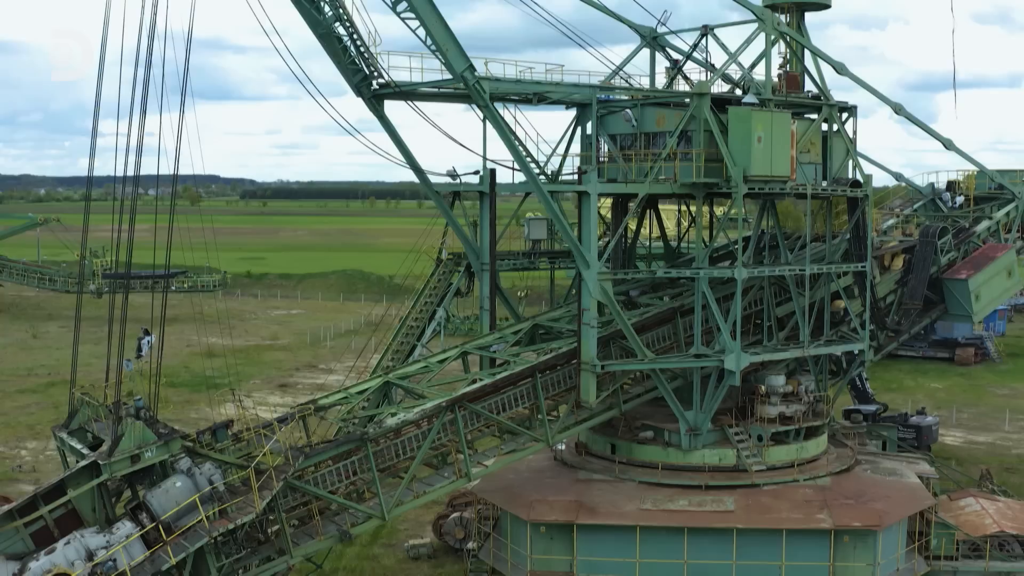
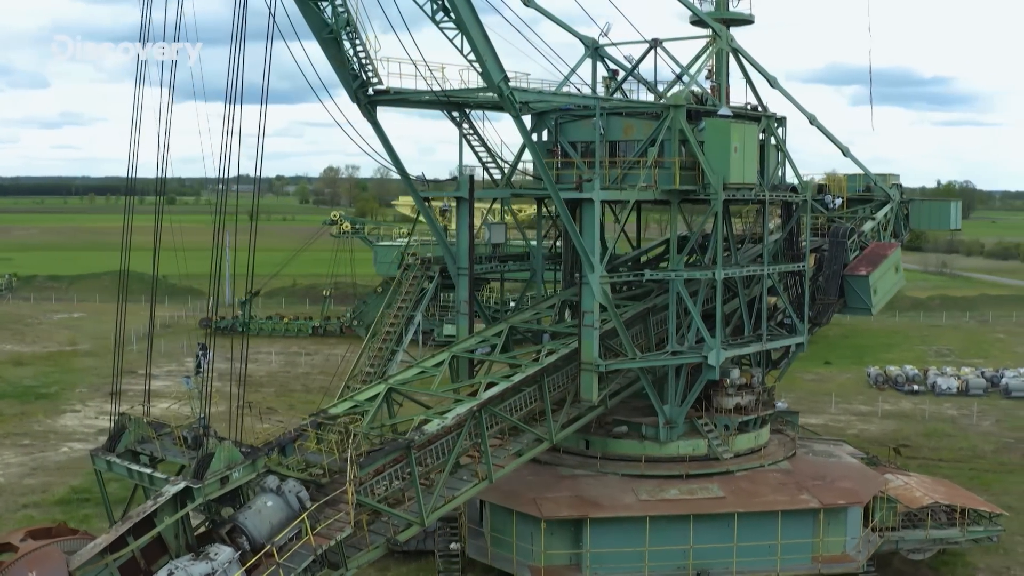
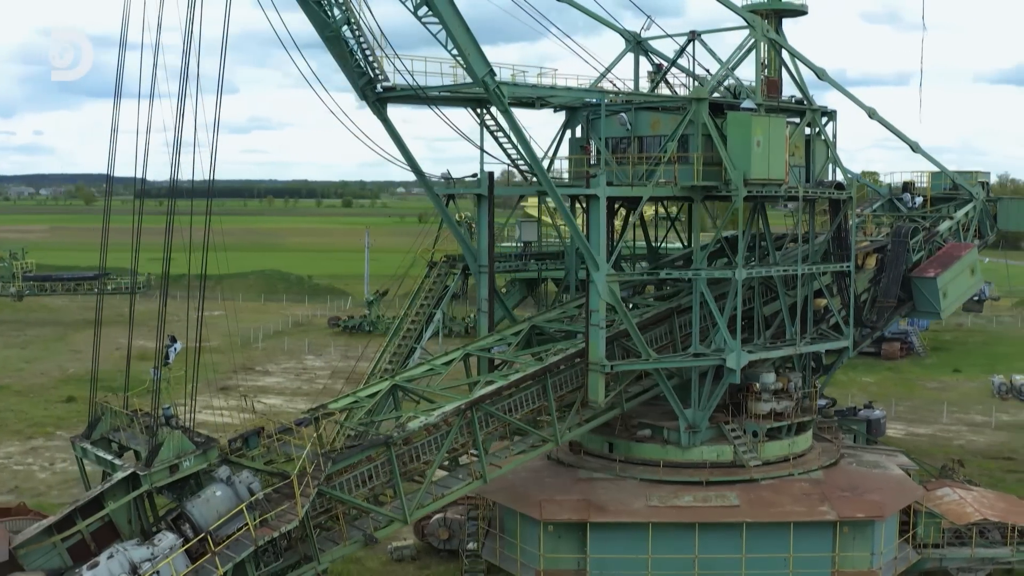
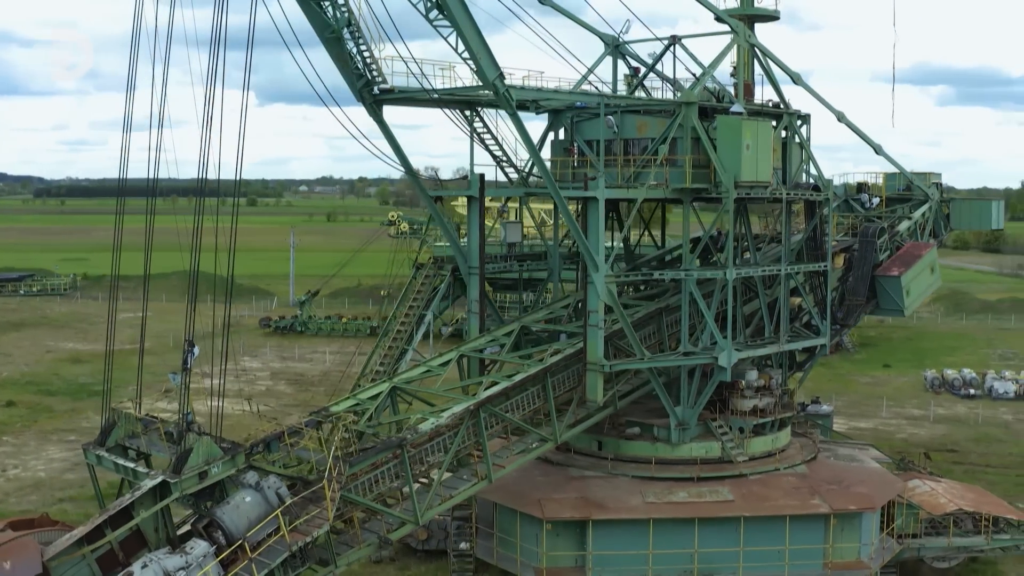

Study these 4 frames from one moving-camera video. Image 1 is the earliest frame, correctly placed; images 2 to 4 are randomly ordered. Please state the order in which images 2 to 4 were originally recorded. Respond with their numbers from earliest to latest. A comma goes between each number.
3, 4, 2
